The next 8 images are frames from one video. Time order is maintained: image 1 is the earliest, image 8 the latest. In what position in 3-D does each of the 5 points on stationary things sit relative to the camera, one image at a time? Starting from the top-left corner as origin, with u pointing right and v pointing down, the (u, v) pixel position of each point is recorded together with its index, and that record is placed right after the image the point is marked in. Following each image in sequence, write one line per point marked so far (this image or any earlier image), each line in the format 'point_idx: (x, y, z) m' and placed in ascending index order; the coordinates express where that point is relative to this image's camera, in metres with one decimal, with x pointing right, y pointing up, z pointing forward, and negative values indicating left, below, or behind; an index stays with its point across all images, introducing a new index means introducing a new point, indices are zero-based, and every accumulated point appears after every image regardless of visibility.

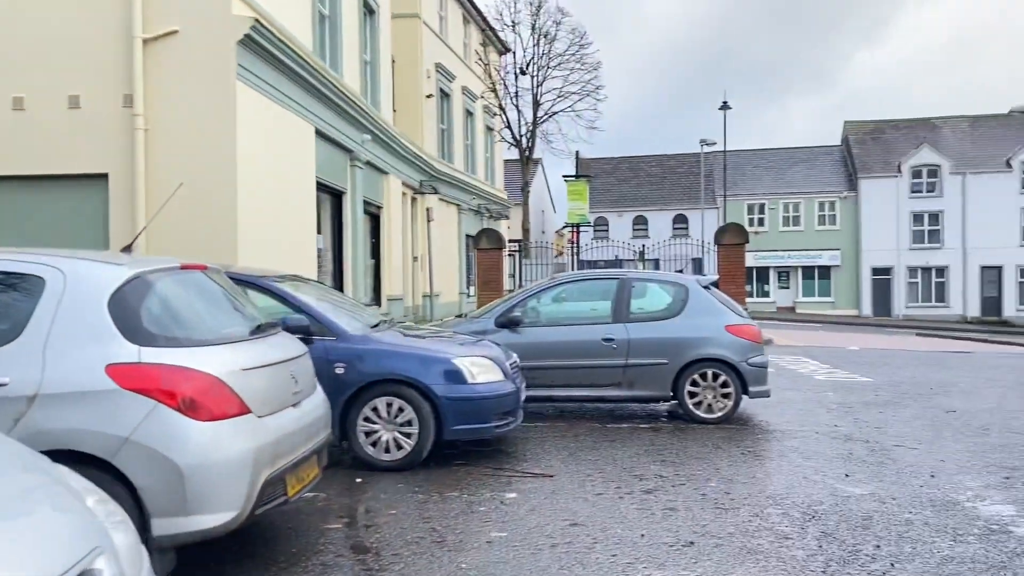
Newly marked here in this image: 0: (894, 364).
0: (+6.5, -1.3, +14.8) m
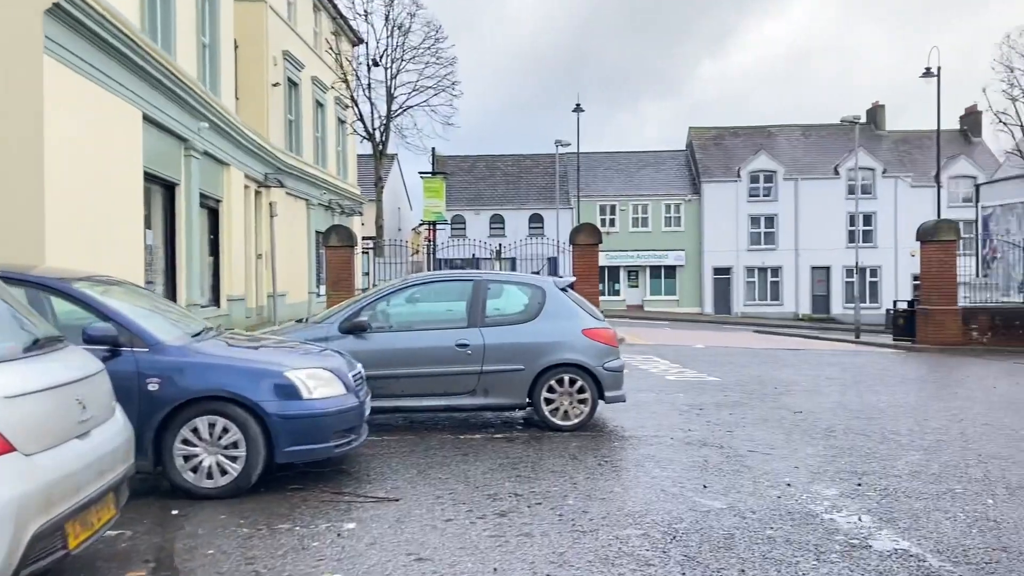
0: (+3.9, -1.3, +15.1) m
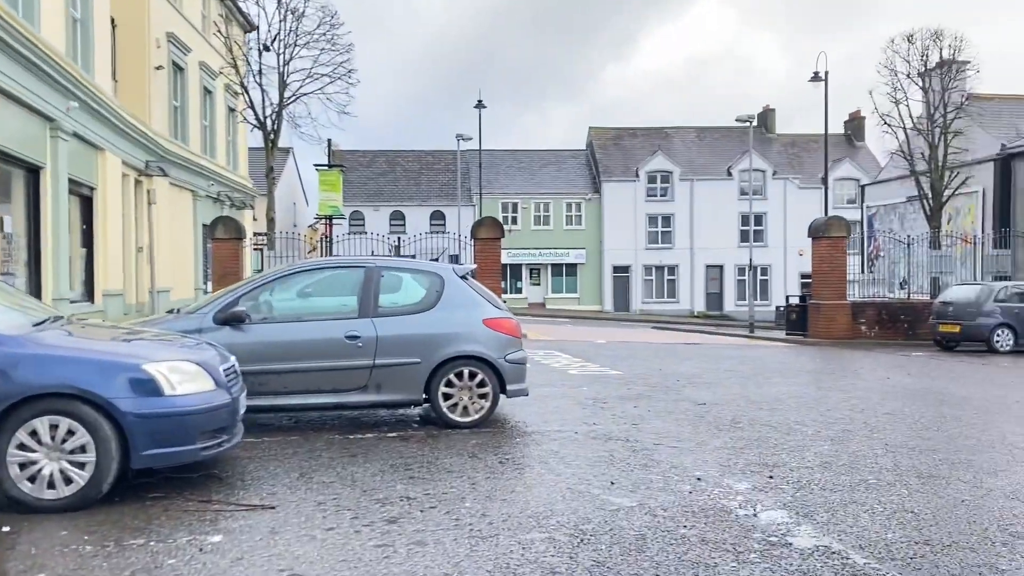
0: (+2.2, -1.2, +15.0) m
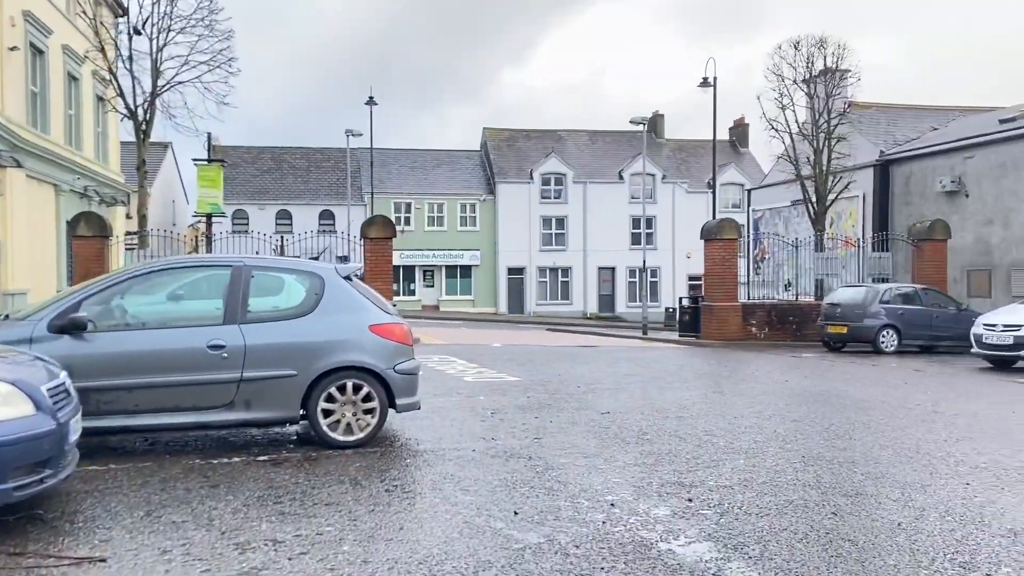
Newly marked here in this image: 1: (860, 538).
0: (+0.4, -1.2, +14.5) m
1: (+1.7, -1.2, +4.1) m
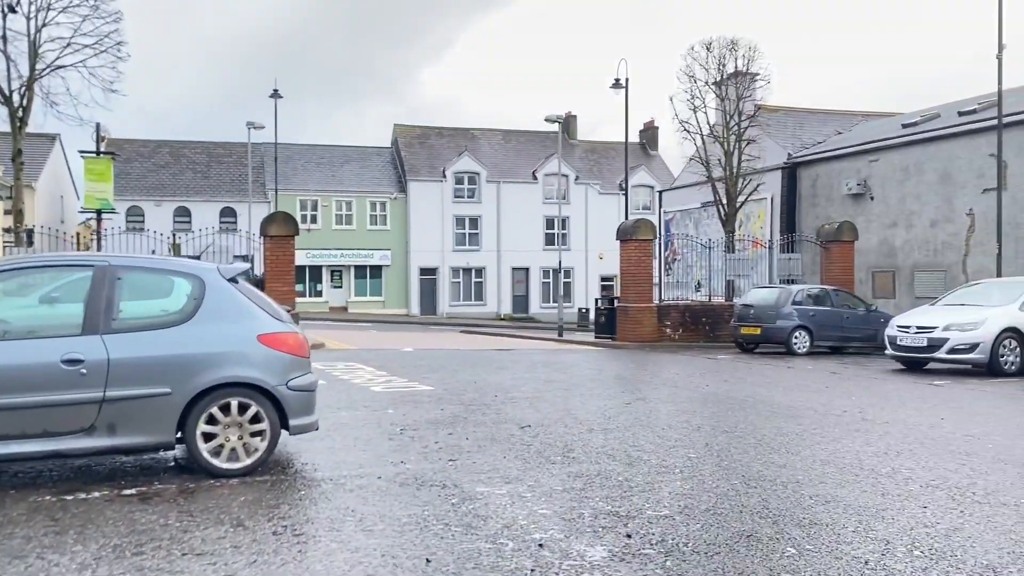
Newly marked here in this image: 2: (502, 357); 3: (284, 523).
0: (-1.0, -1.2, +13.7) m
1: (+1.3, -1.2, +3.6) m
2: (-0.2, -1.3, +16.2) m
3: (-1.2, -1.2, +4.6) m
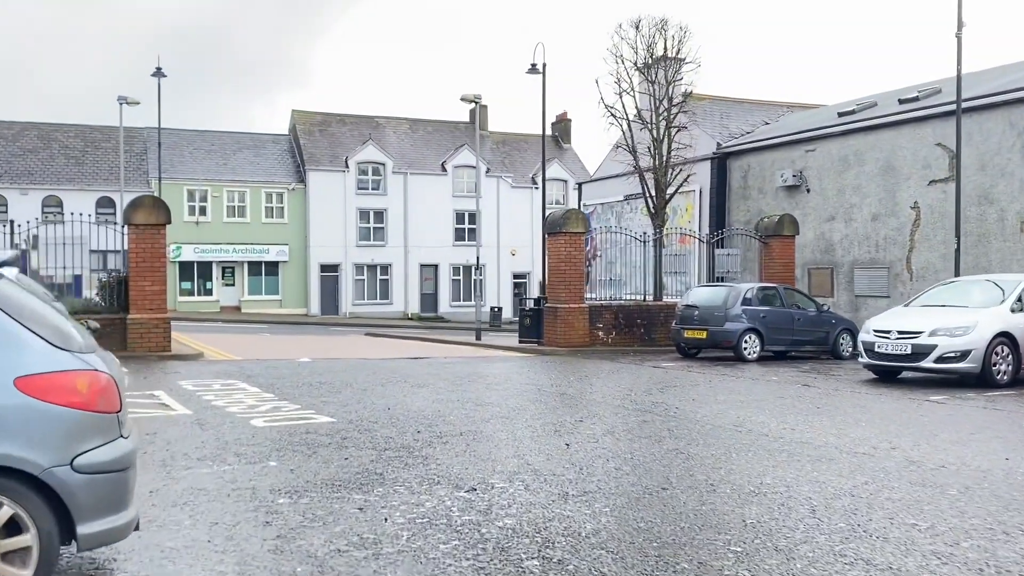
0: (-2.0, -1.2, +11.2) m
1: (+1.4, -1.2, +1.4) m
2: (-1.5, -1.3, +13.8) m
3: (-1.2, -1.3, +2.1) m
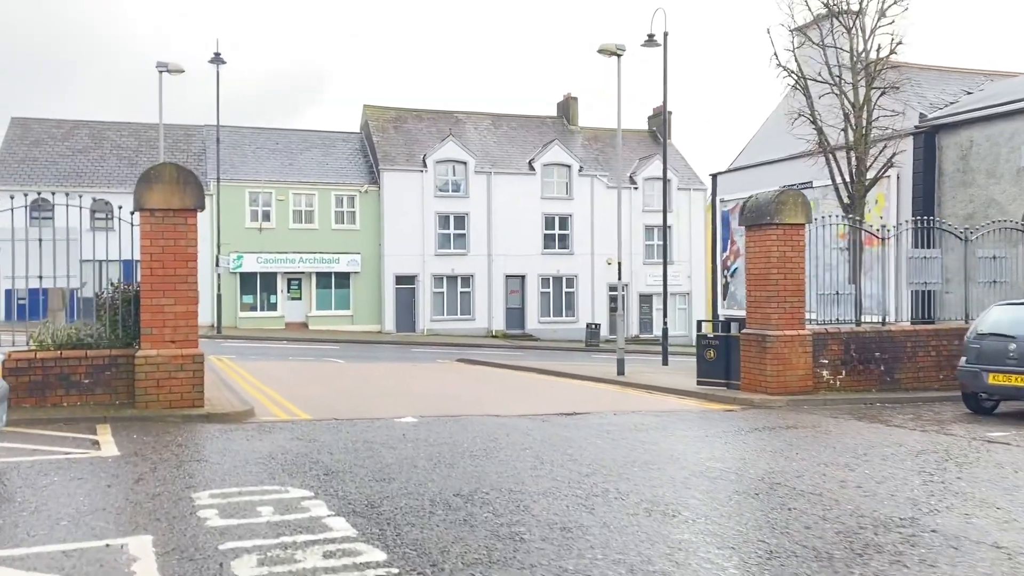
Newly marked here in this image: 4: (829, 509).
0: (+0.1, -1.4, +5.7) m
1: (+2.8, -1.3, -4.3) m
2: (+0.8, -1.5, +8.3) m
3: (+0.3, -1.3, -3.4) m
4: (+2.1, -1.5, +5.7) m
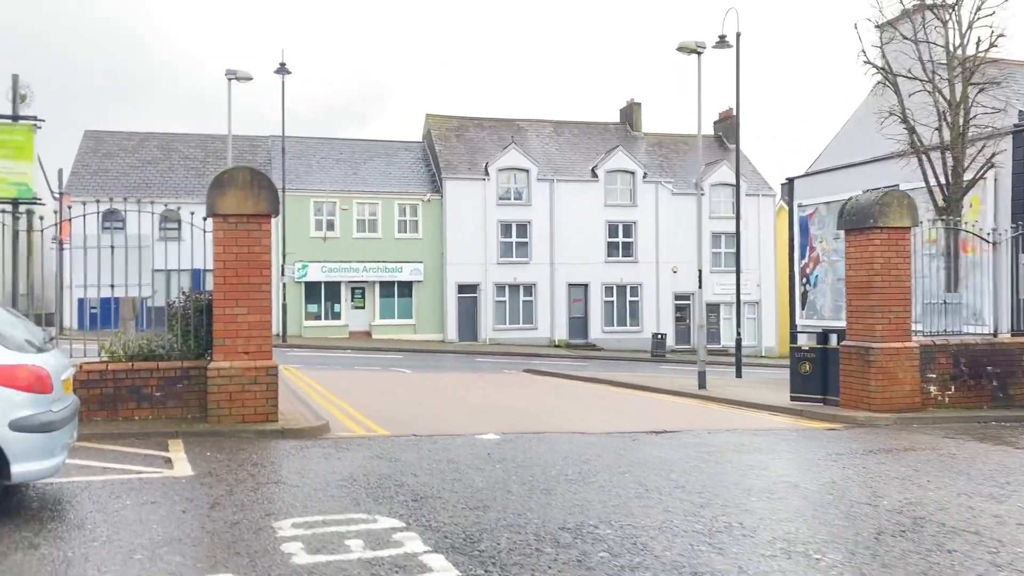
0: (+0.8, -1.5, +5.1) m
1: (+2.8, -1.2, -5.1) m
2: (+1.7, -1.6, +7.6) m
3: (+0.4, -1.3, -4.0) m
4: (+2.7, -1.5, +4.9) m
